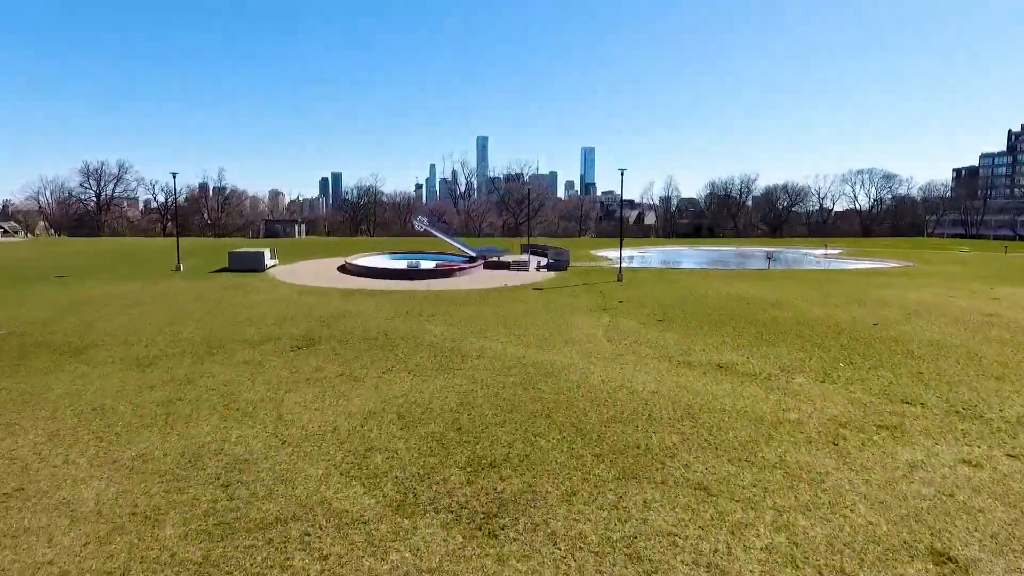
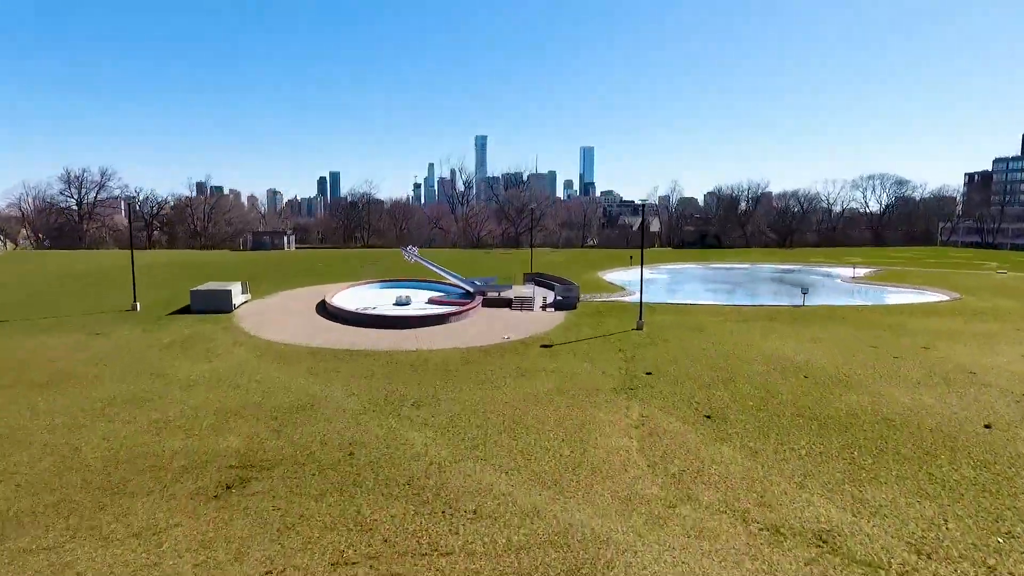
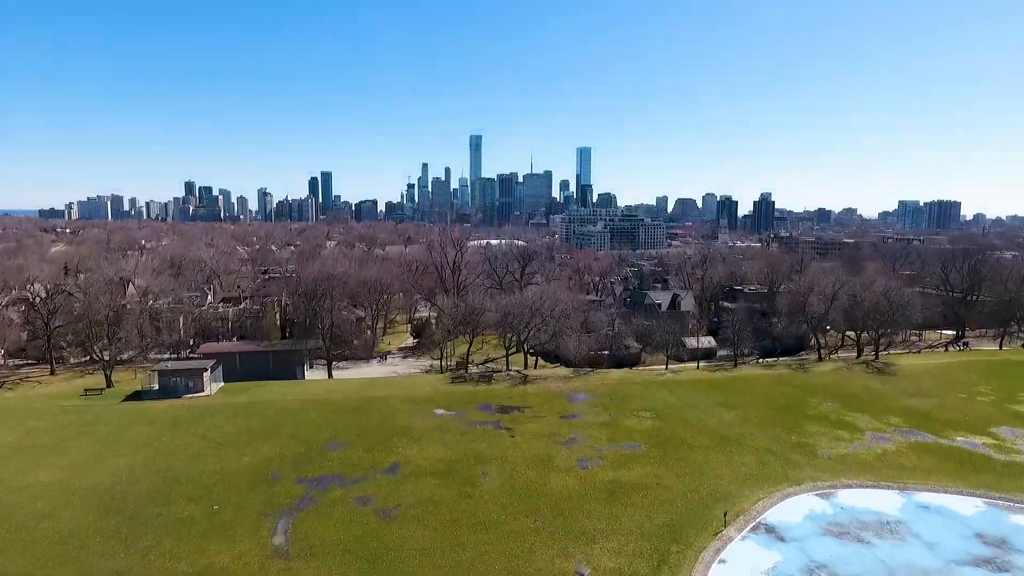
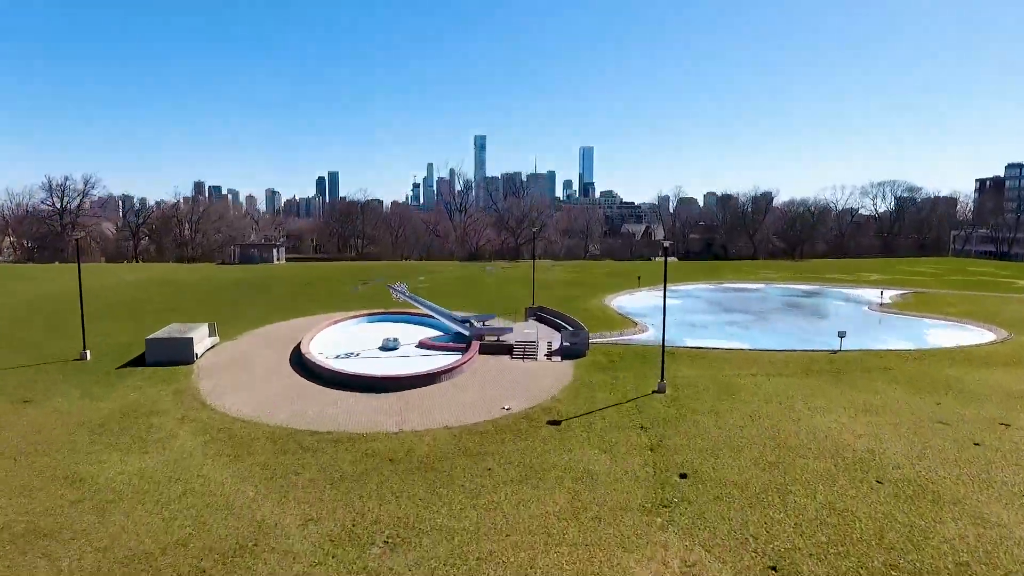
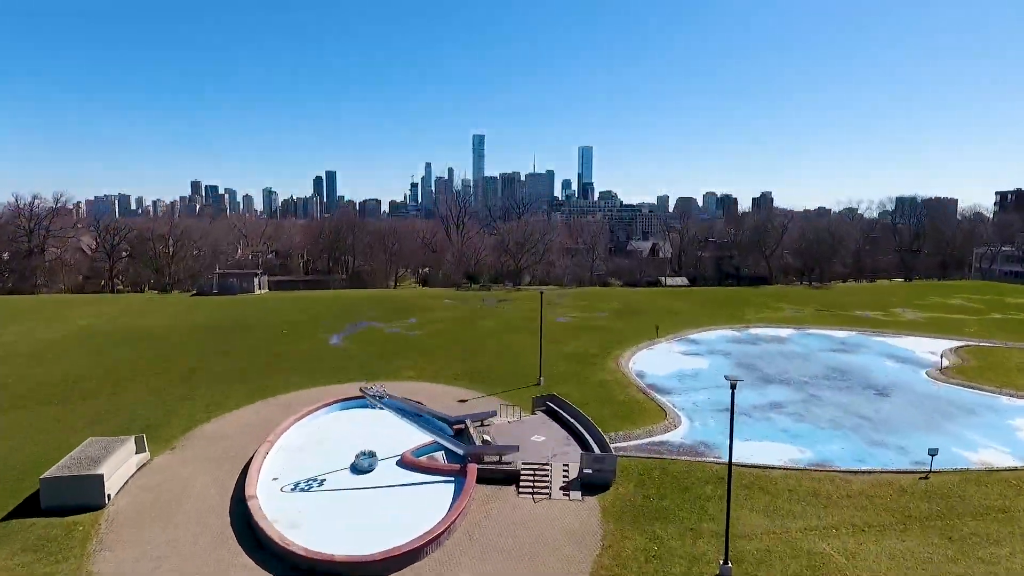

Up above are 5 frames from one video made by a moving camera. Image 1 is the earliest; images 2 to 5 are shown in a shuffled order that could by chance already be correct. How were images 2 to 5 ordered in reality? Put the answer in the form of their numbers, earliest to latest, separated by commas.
2, 4, 5, 3
